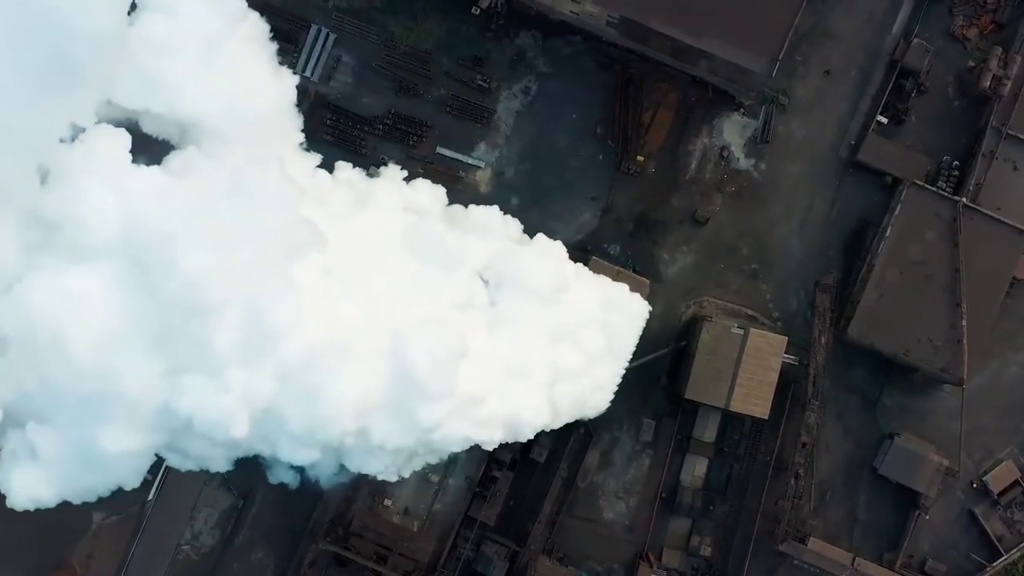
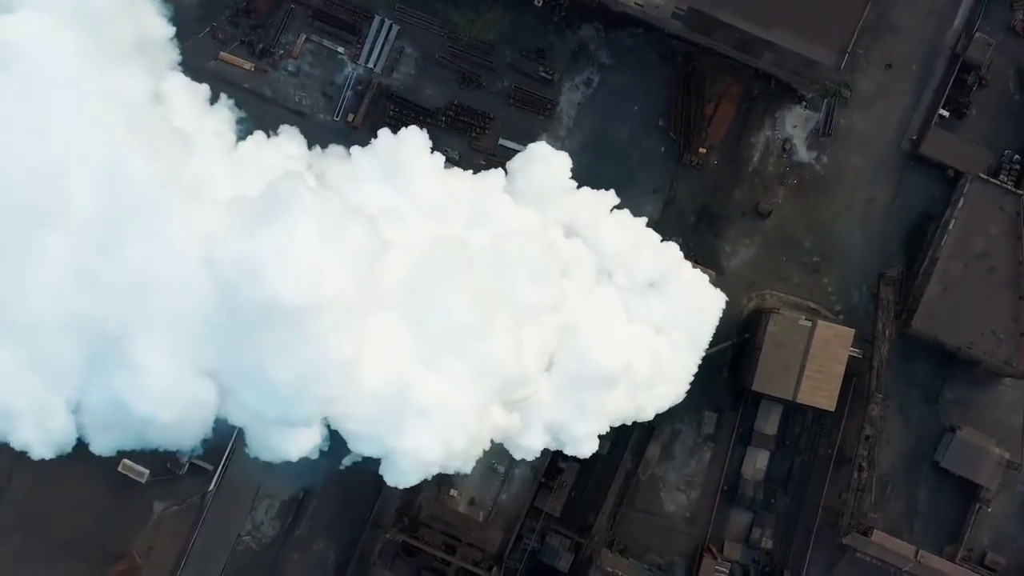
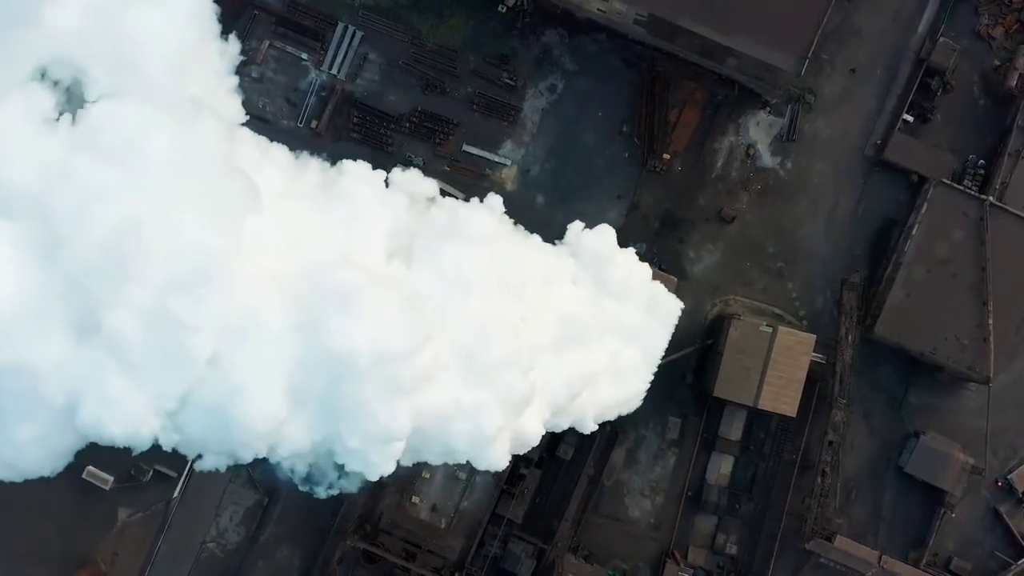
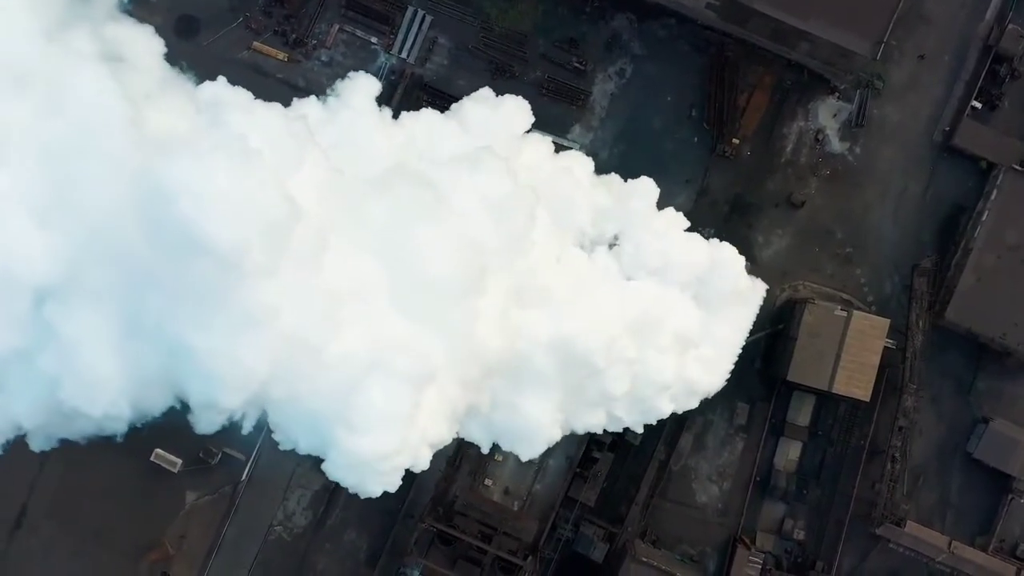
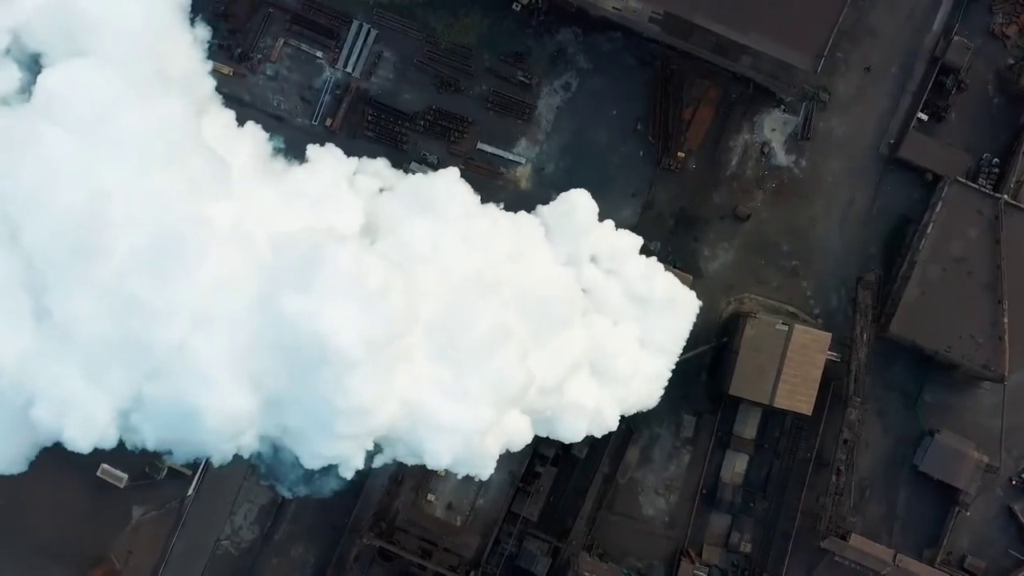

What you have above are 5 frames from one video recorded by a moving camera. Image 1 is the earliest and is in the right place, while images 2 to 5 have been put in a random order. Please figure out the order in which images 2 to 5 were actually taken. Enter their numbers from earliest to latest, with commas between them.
3, 5, 2, 4
